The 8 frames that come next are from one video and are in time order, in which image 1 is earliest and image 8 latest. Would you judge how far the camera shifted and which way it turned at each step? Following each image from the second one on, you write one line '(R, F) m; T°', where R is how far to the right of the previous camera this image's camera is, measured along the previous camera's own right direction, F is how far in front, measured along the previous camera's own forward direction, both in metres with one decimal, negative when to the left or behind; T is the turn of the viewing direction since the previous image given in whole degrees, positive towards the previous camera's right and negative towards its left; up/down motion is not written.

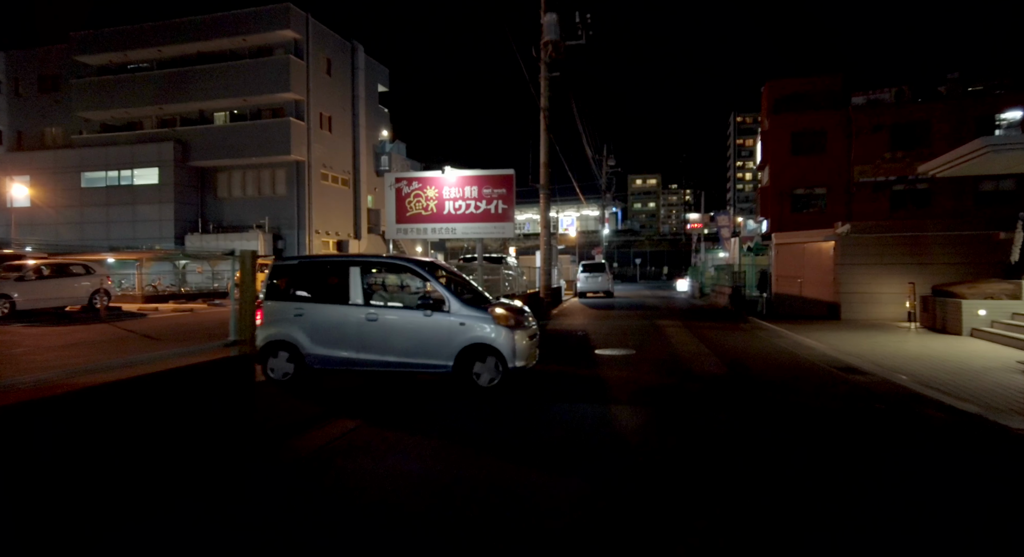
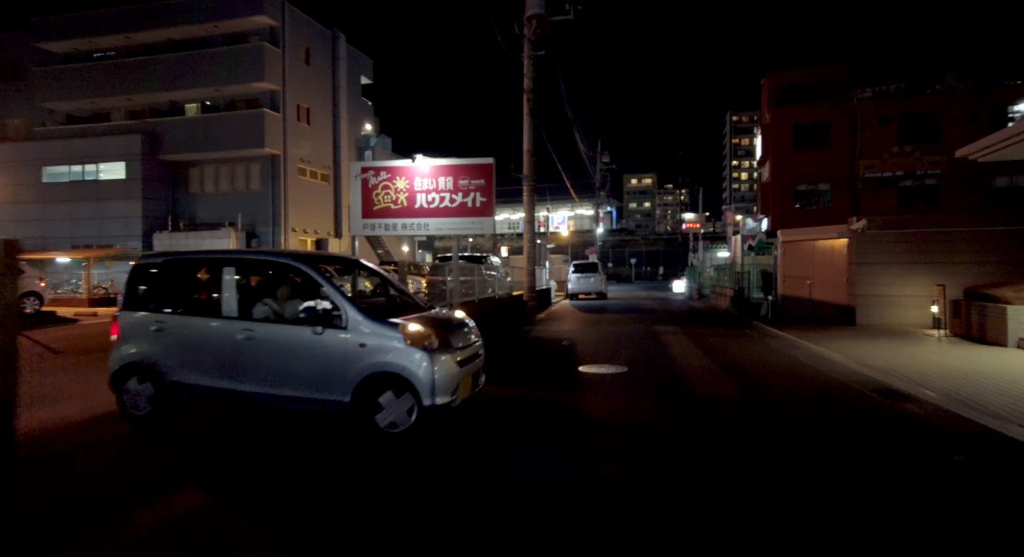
(+0.5, +1.7) m; 0°
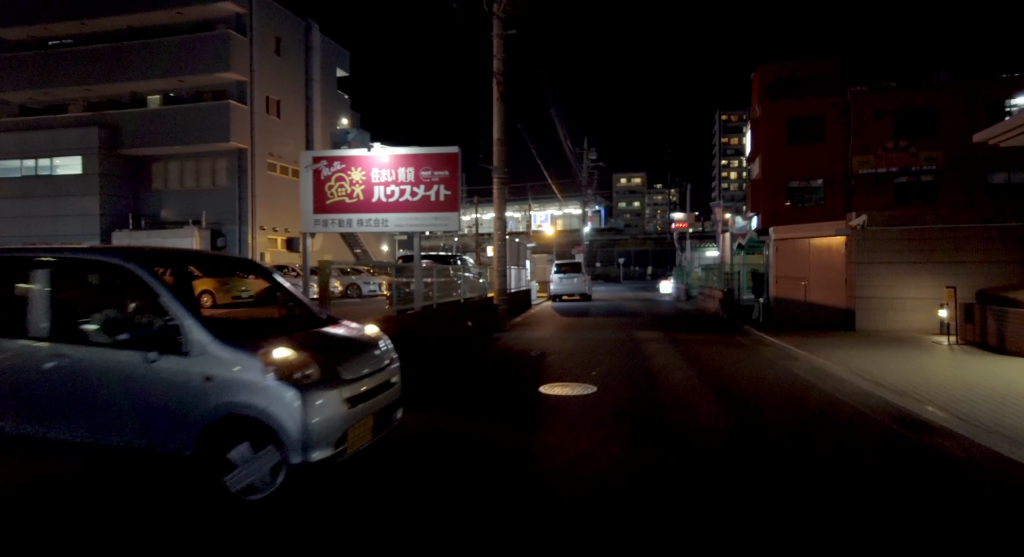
(+0.6, +1.4) m; +1°
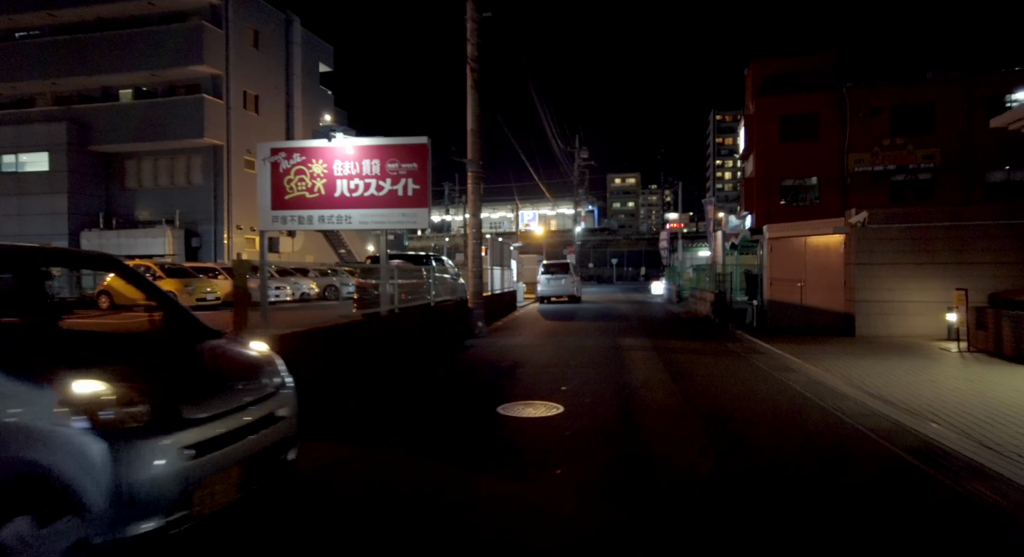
(+0.5, +1.0) m; 0°
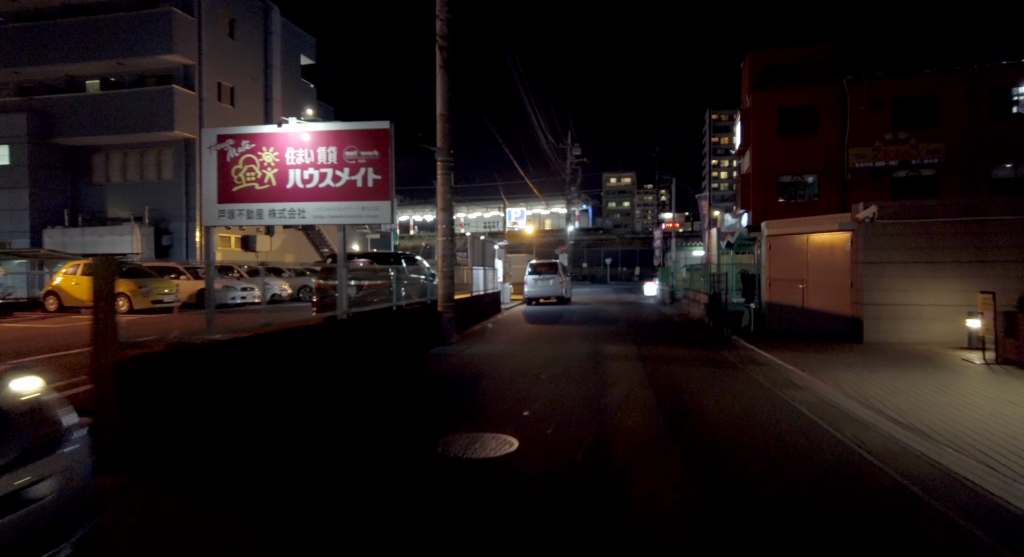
(+0.5, +1.2) m; 0°
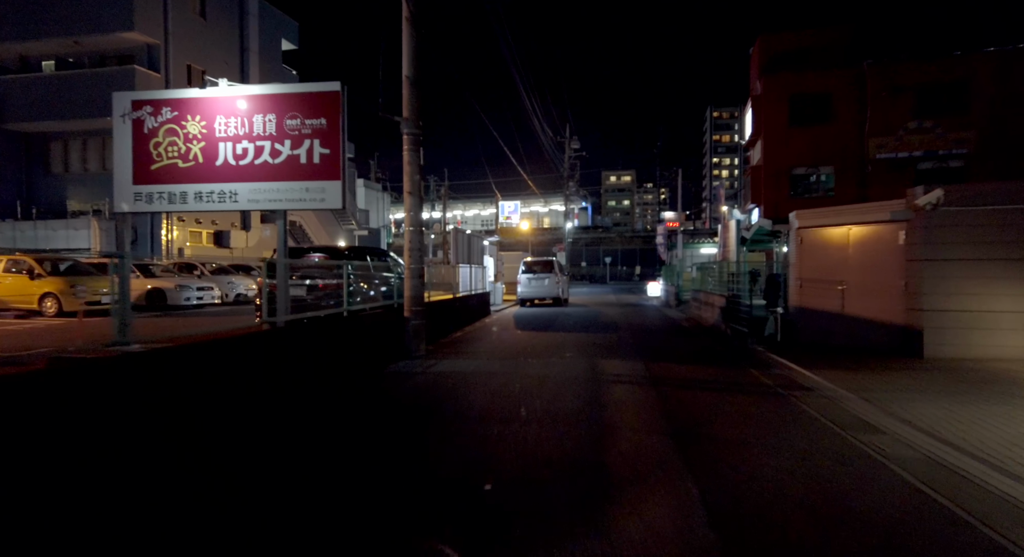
(+0.3, +2.1) m; 0°
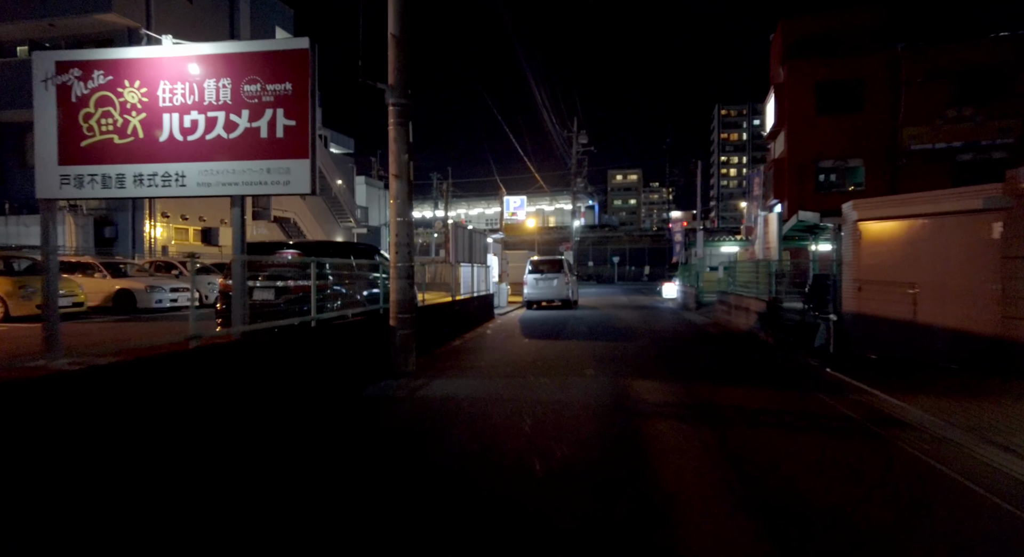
(0.0, +1.7) m; 0°
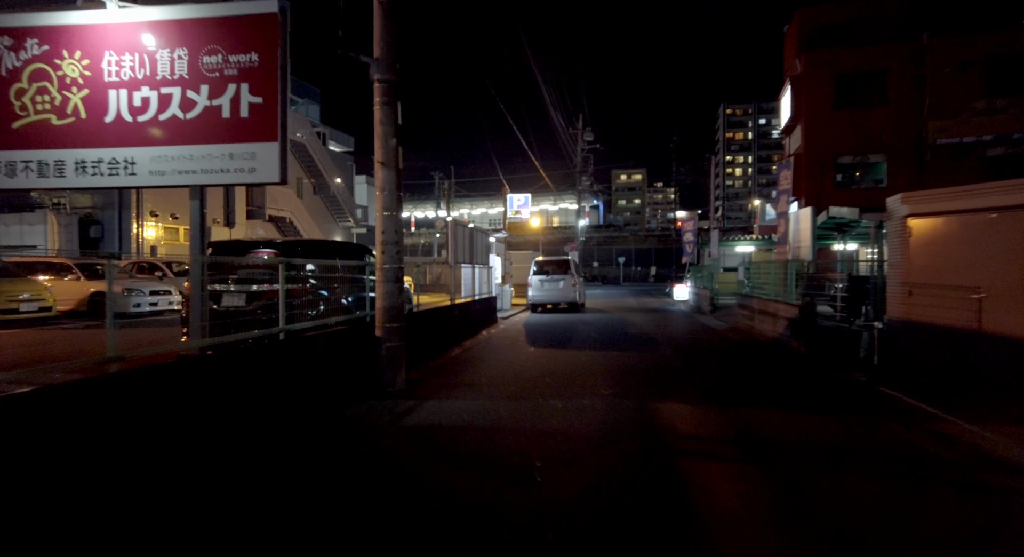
(0.0, +1.1) m; 0°
